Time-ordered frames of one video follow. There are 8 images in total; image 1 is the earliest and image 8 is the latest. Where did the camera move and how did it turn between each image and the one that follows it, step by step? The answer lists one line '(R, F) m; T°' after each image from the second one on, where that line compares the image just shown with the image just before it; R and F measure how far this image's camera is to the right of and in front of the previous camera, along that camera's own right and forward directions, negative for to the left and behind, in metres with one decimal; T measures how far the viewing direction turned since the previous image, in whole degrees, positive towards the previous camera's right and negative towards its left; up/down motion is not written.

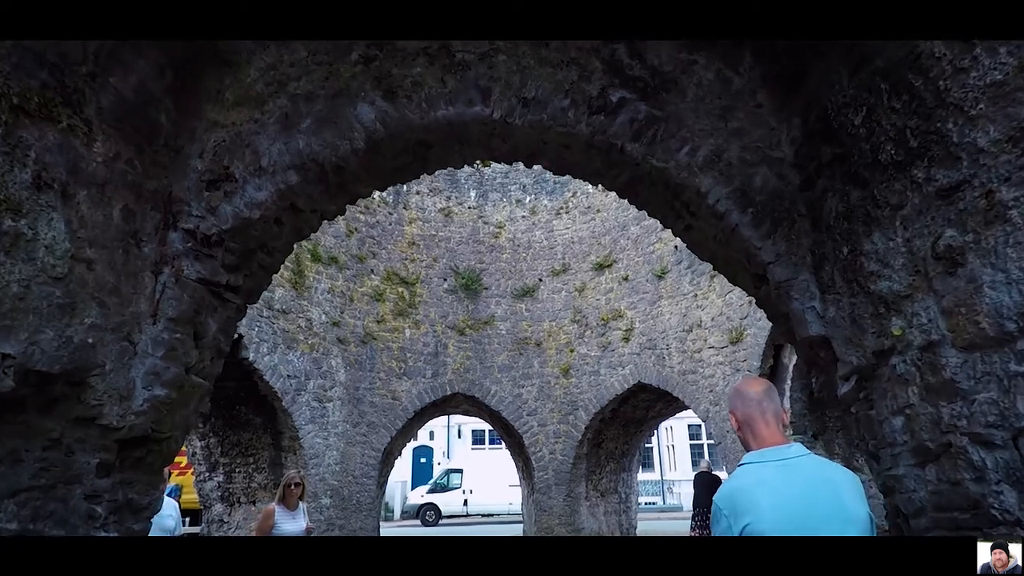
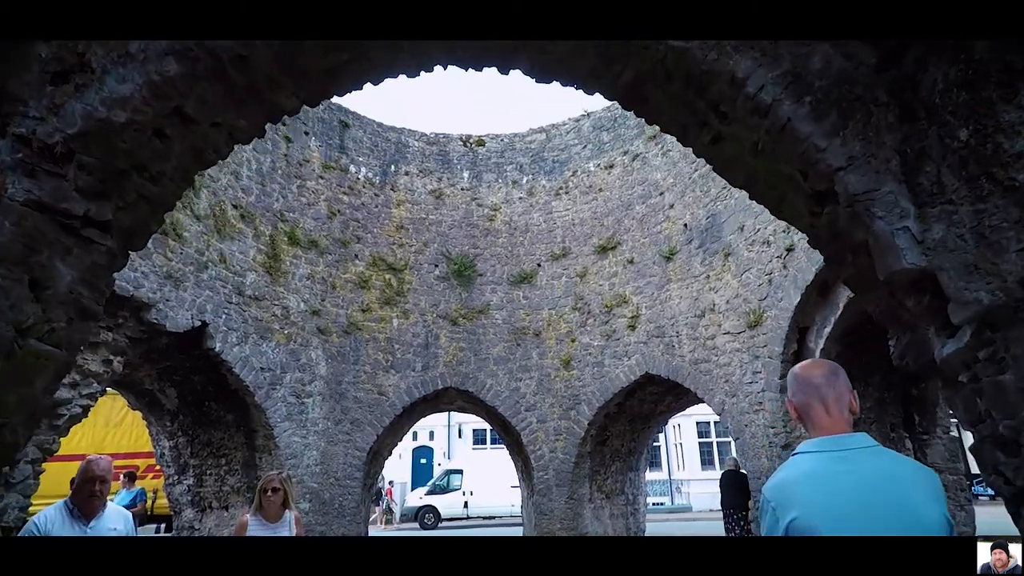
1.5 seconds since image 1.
(+0.1, +0.7) m; 0°
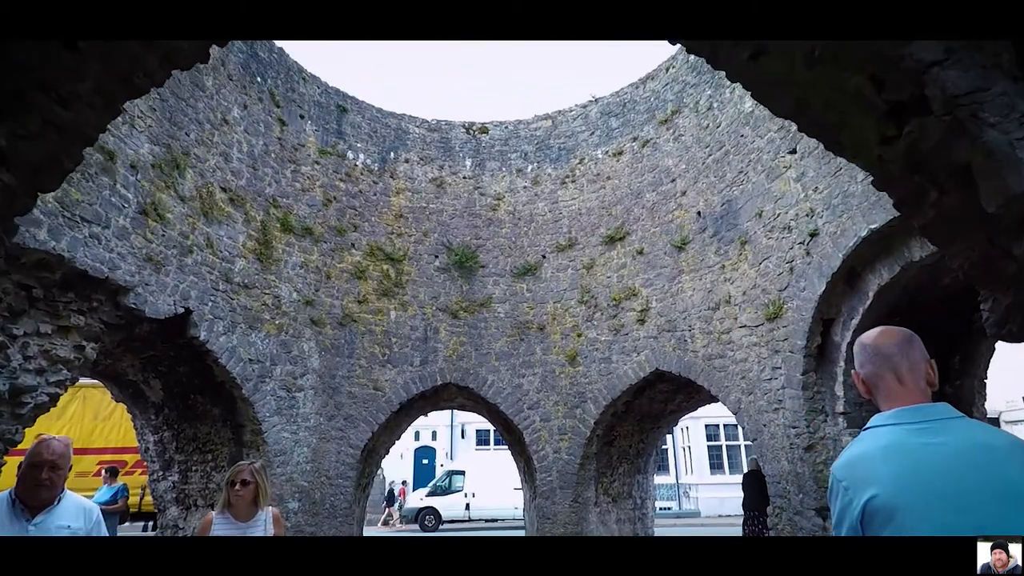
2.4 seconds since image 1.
(0.0, +0.4) m; -1°
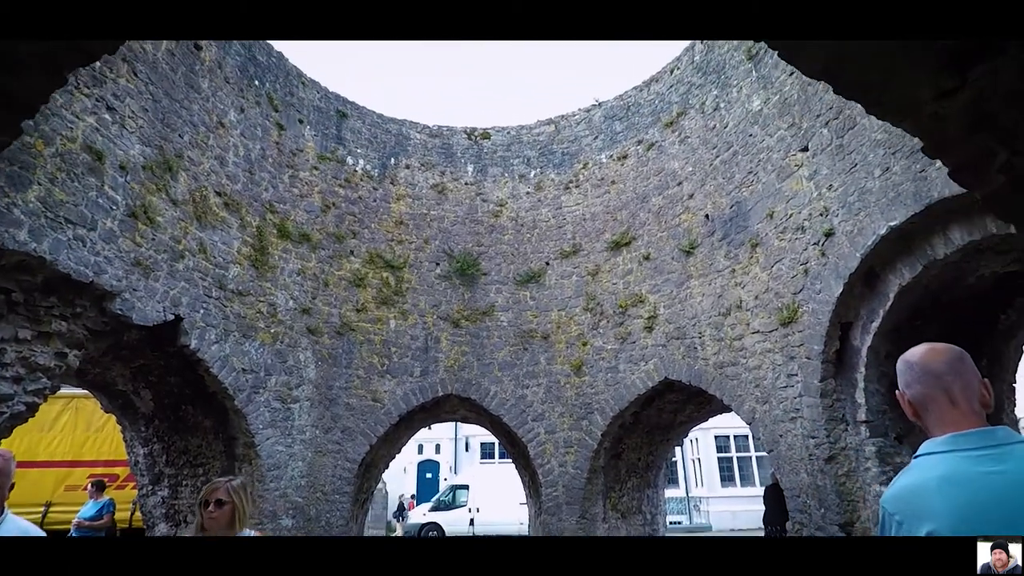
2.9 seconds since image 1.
(0.0, +0.2) m; 0°
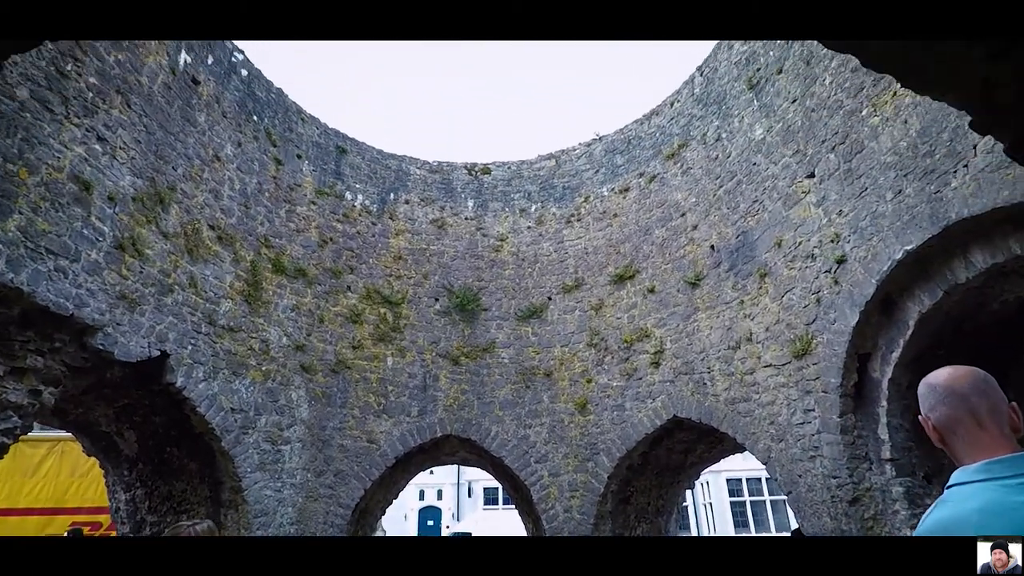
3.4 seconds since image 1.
(0.0, +0.2) m; 0°
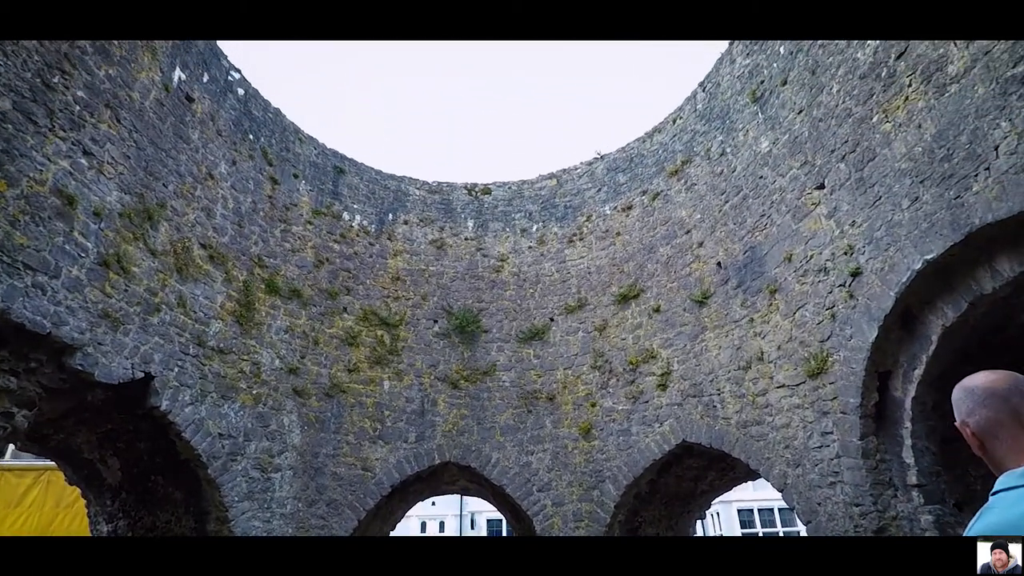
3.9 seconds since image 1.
(+0.1, +0.2) m; 0°
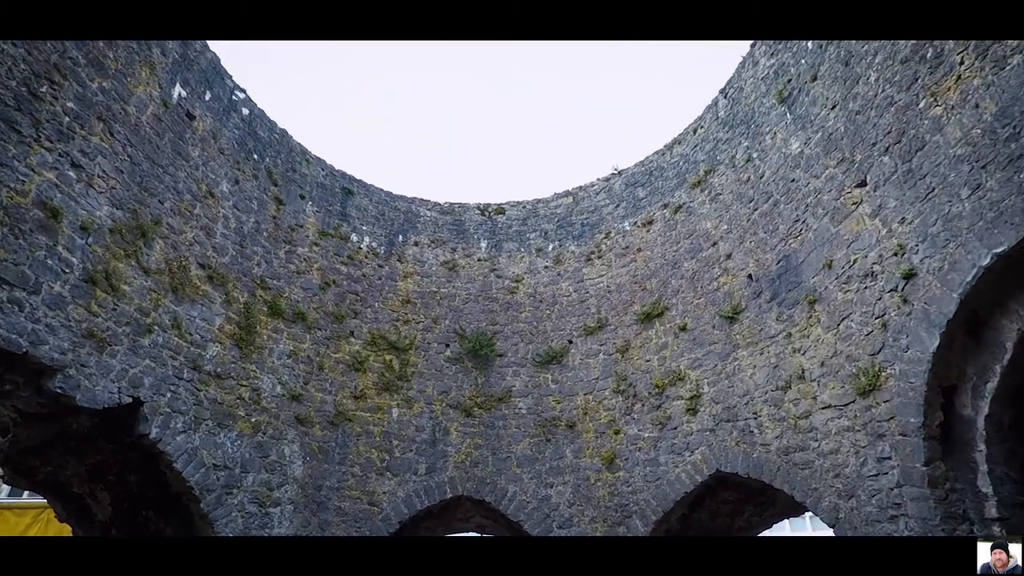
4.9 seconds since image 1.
(+0.1, +0.4) m; -2°
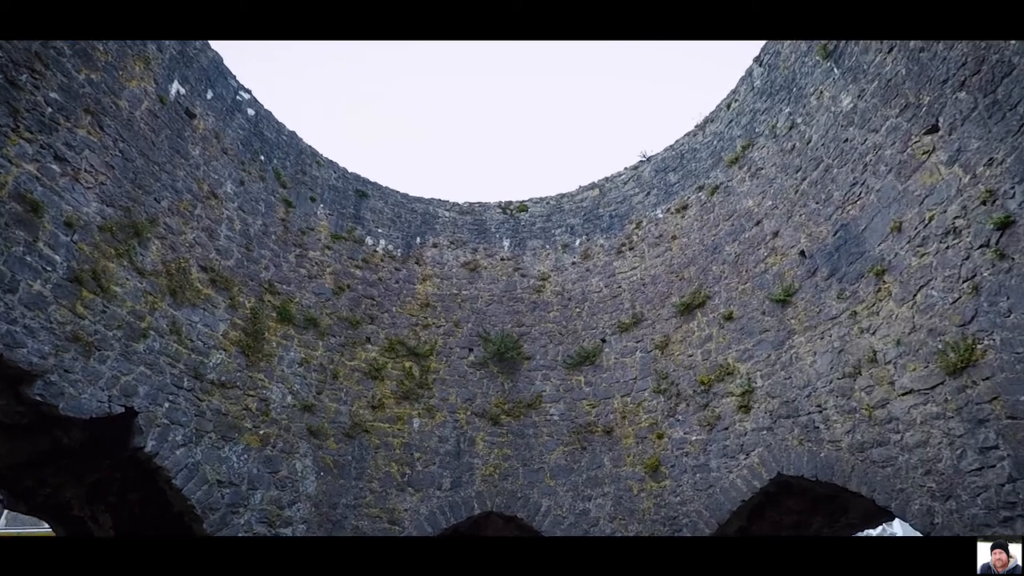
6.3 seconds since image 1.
(+0.1, +0.6) m; -3°
